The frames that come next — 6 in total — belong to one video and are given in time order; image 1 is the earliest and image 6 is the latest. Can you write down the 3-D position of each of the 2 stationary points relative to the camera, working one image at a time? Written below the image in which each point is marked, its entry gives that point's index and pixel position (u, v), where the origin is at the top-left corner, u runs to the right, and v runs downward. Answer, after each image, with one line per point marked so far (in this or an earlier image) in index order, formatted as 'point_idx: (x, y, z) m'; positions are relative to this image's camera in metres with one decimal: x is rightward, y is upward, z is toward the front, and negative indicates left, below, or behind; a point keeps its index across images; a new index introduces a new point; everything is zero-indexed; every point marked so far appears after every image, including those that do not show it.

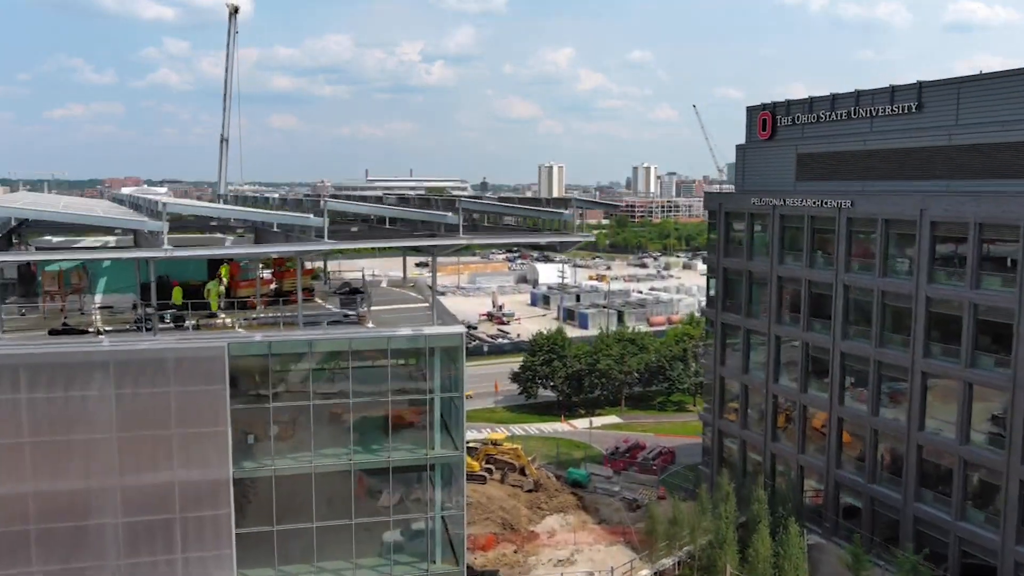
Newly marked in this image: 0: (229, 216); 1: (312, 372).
0: (-6.6, +1.5, +19.3) m
1: (-4.8, -2.2, +20.1) m
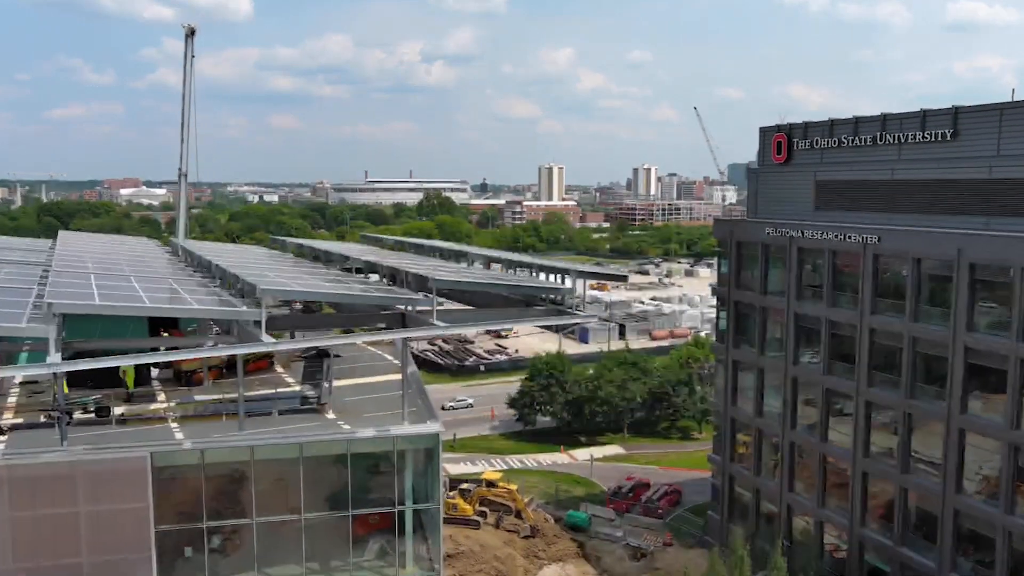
0: (-6.8, 0.0, +16.4) m
1: (-5.0, -3.7, +17.2) m
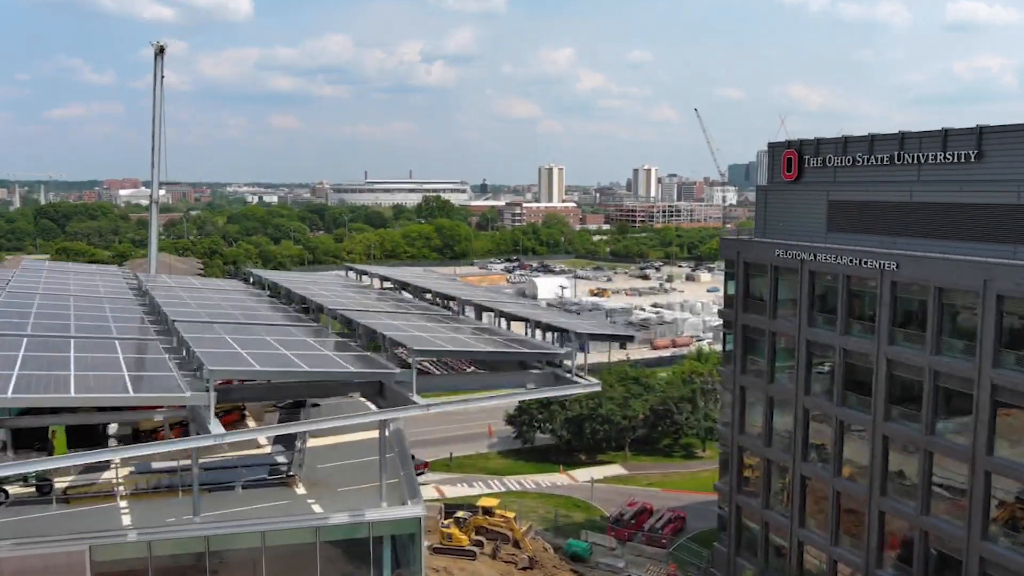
0: (-6.9, -1.0, +14.7) m
1: (-5.2, -4.7, +15.5) m
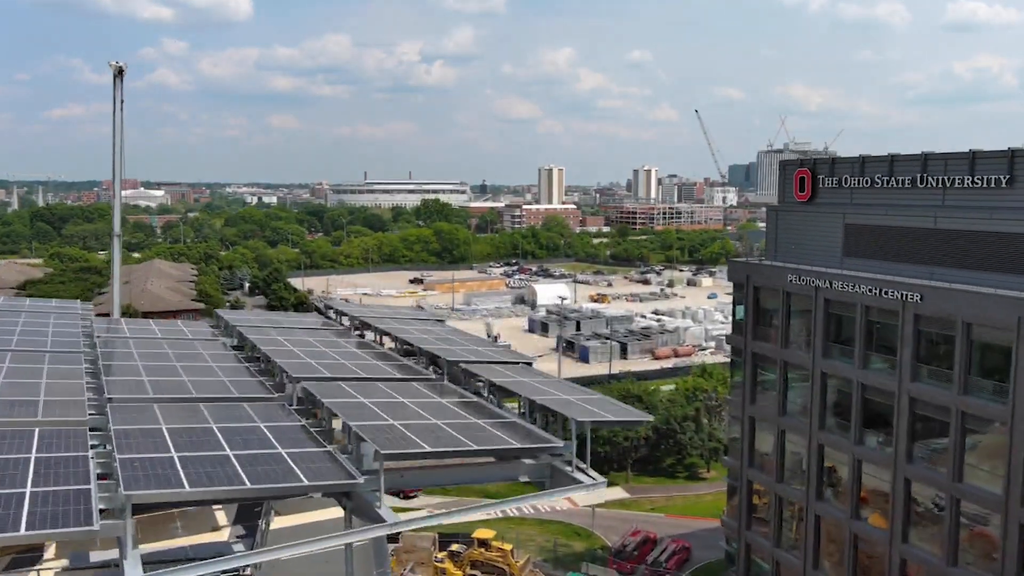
0: (-7.1, -2.0, +12.9) m
1: (-5.3, -5.7, +13.6) m
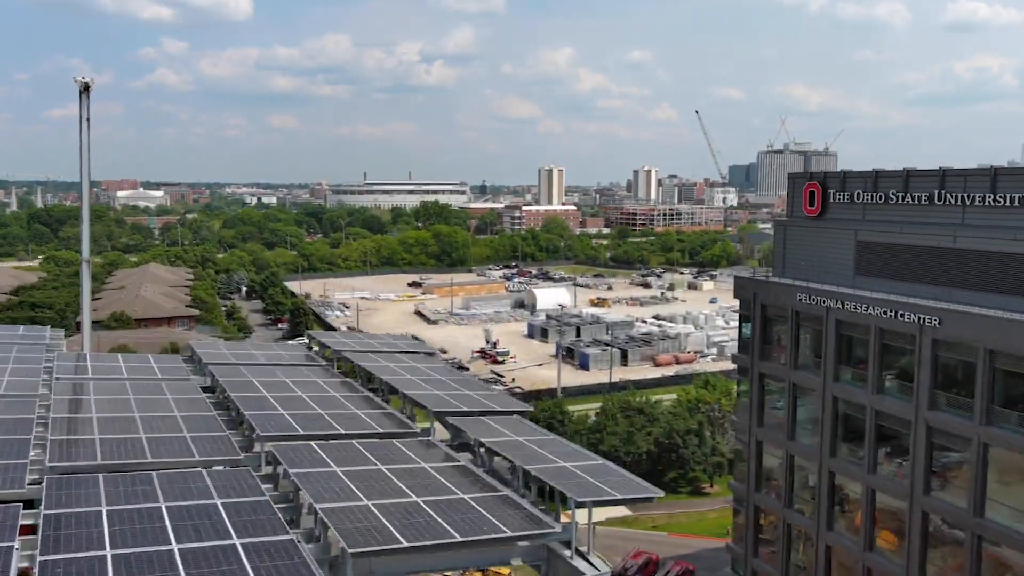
0: (-7.2, -2.7, +11.5) m
1: (-5.4, -6.4, +12.3) m
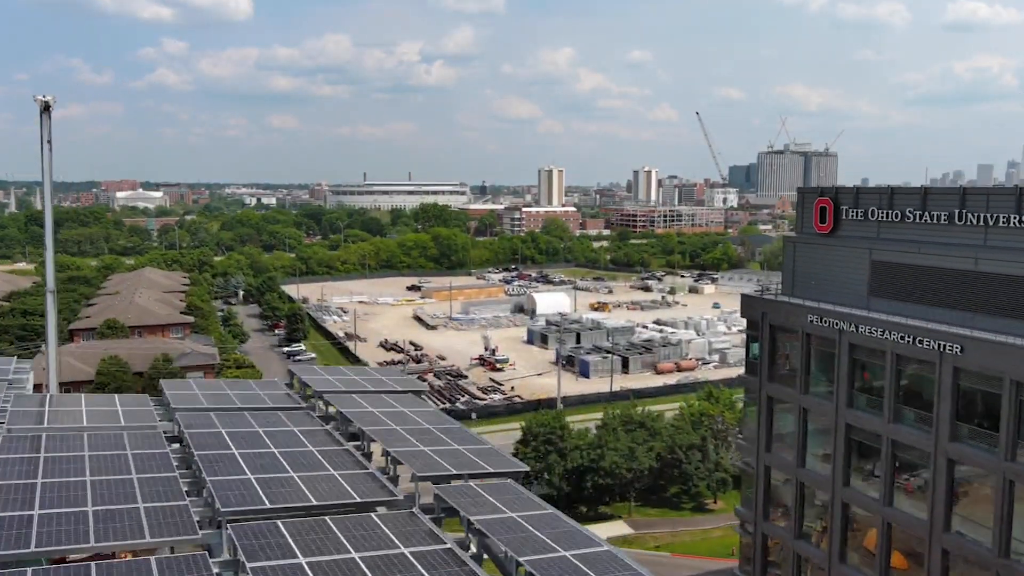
0: (-7.2, -3.4, +10.2) m
1: (-5.5, -7.1, +11.0) m
